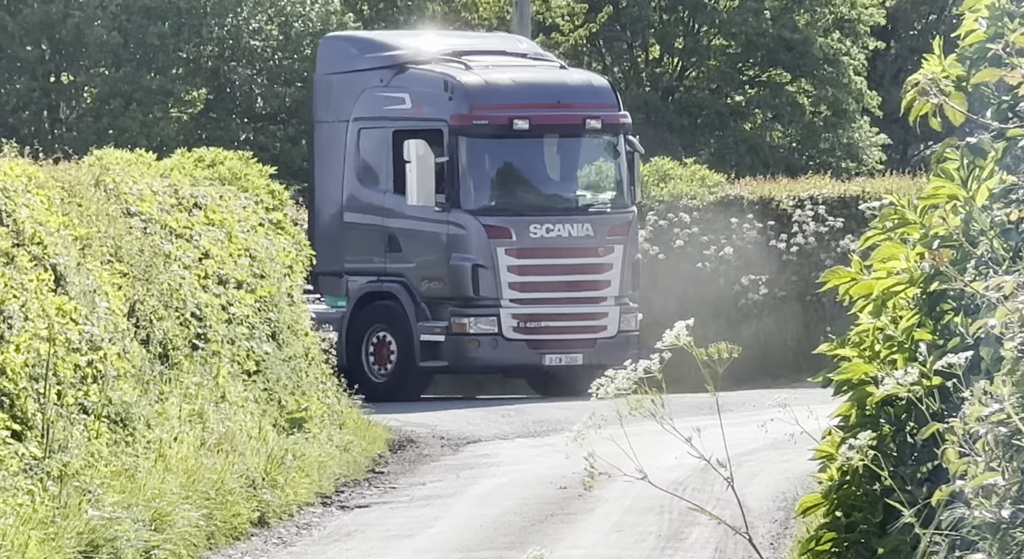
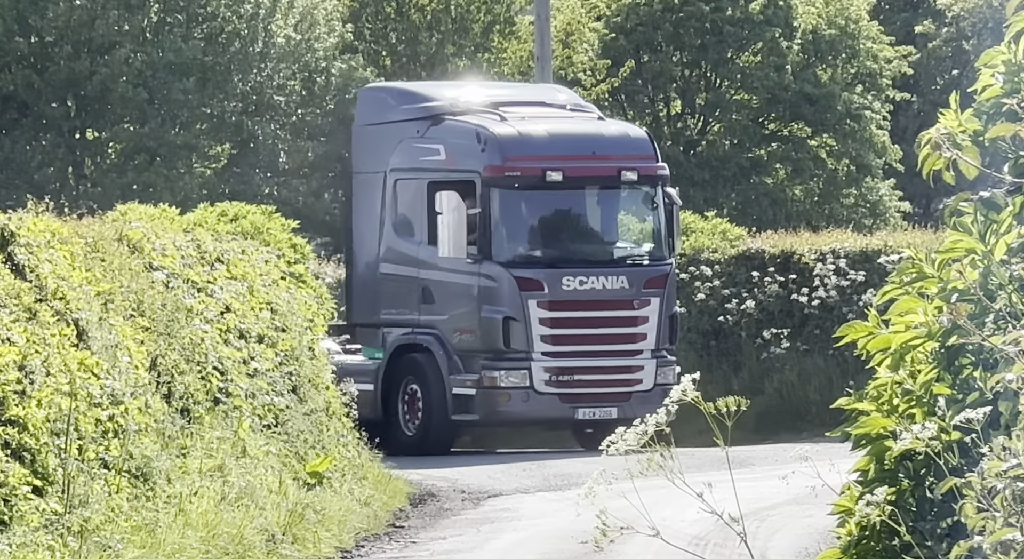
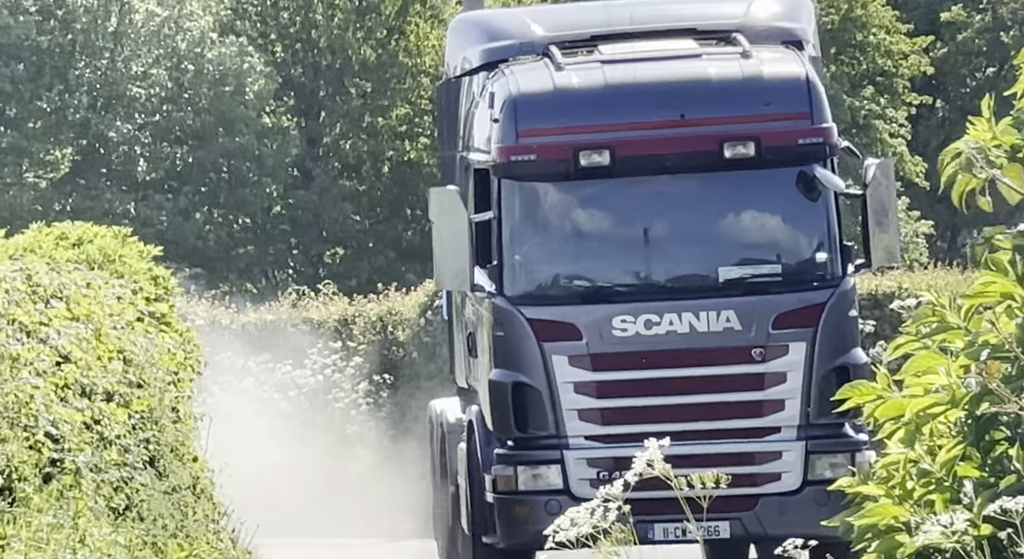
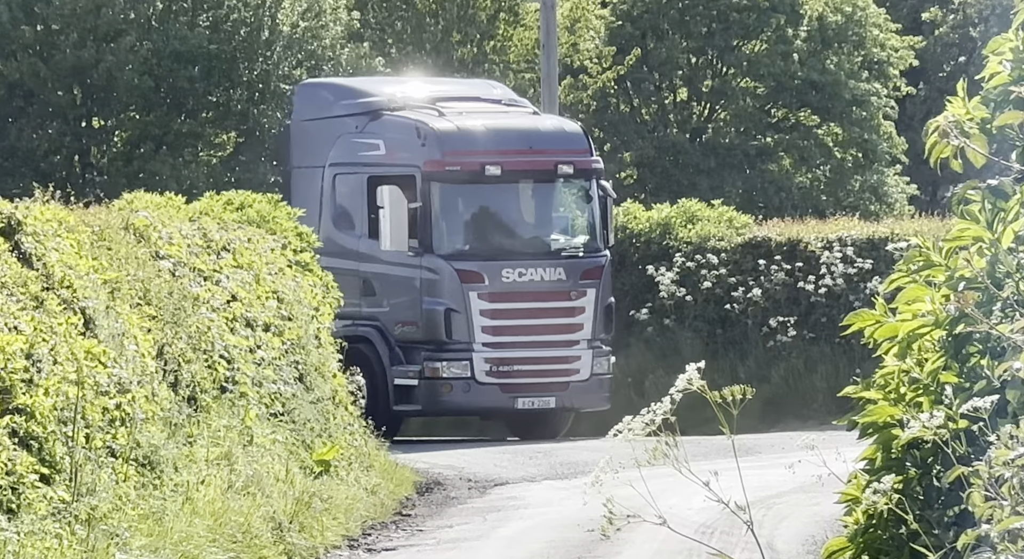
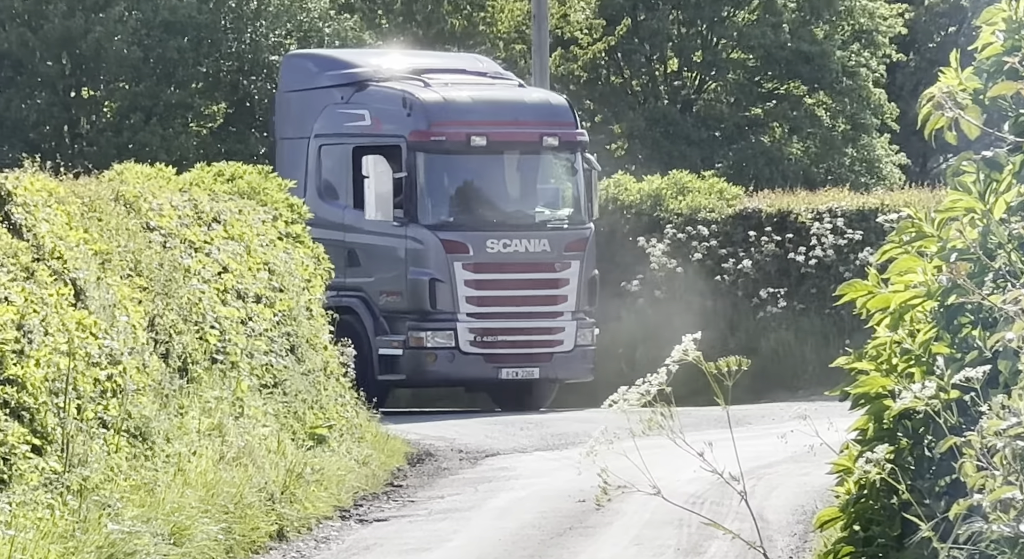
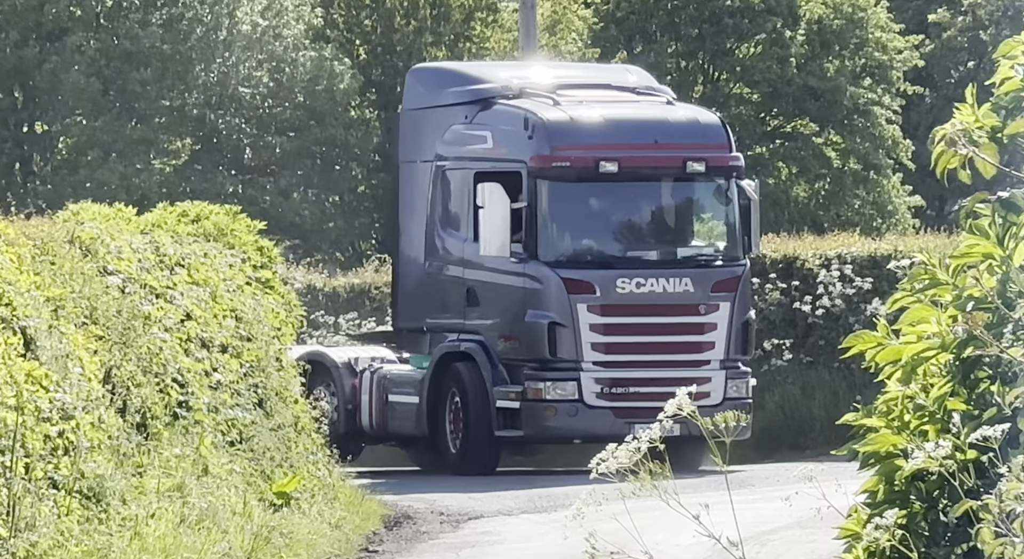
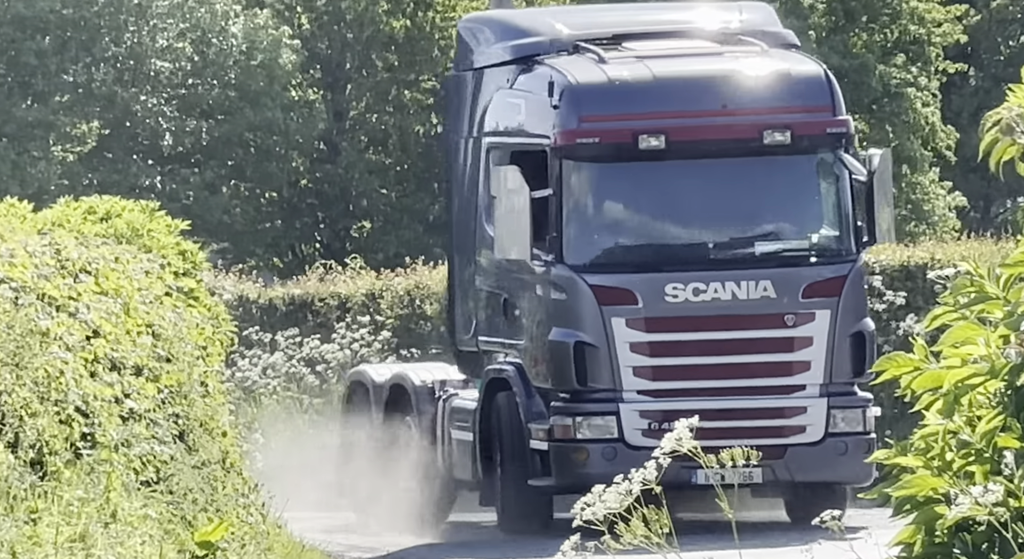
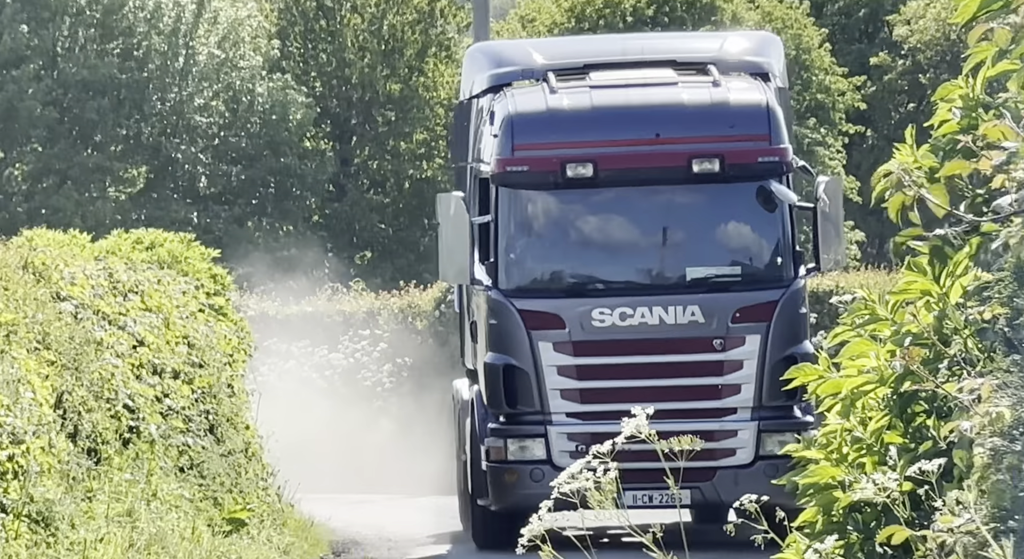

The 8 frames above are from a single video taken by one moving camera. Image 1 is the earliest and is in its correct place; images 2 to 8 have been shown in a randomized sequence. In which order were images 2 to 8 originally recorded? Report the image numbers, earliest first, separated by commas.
5, 4, 2, 6, 7, 3, 8
